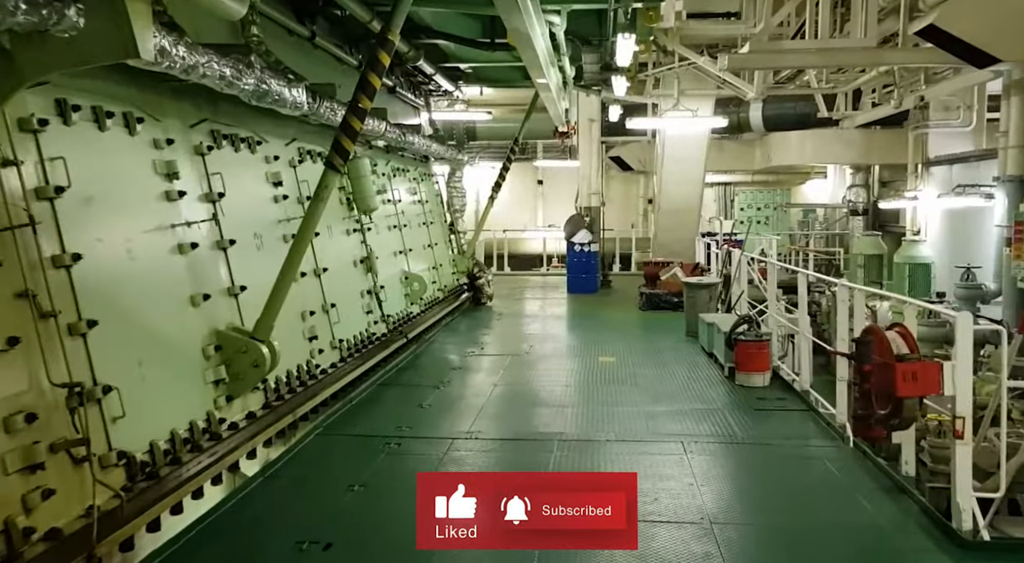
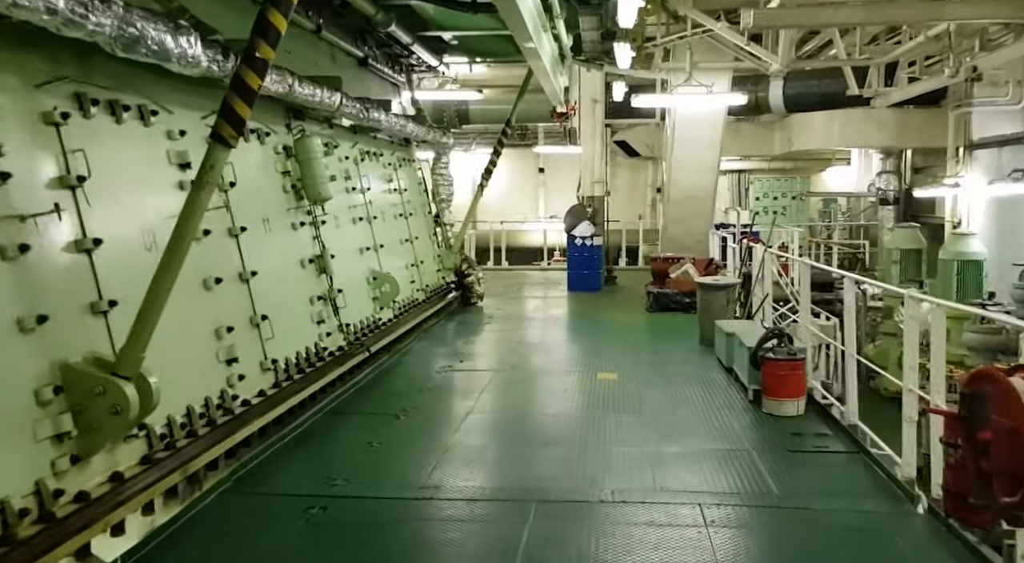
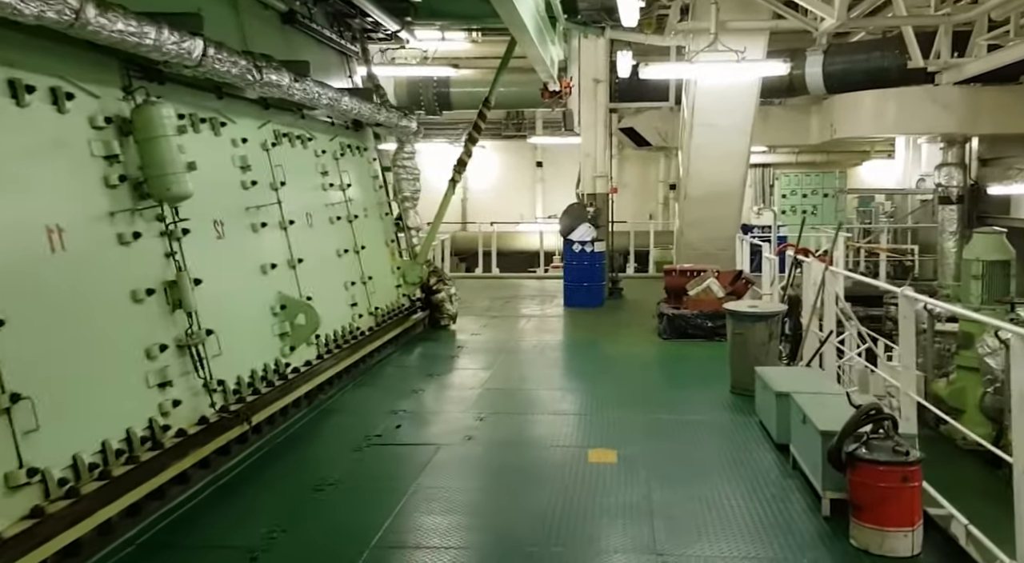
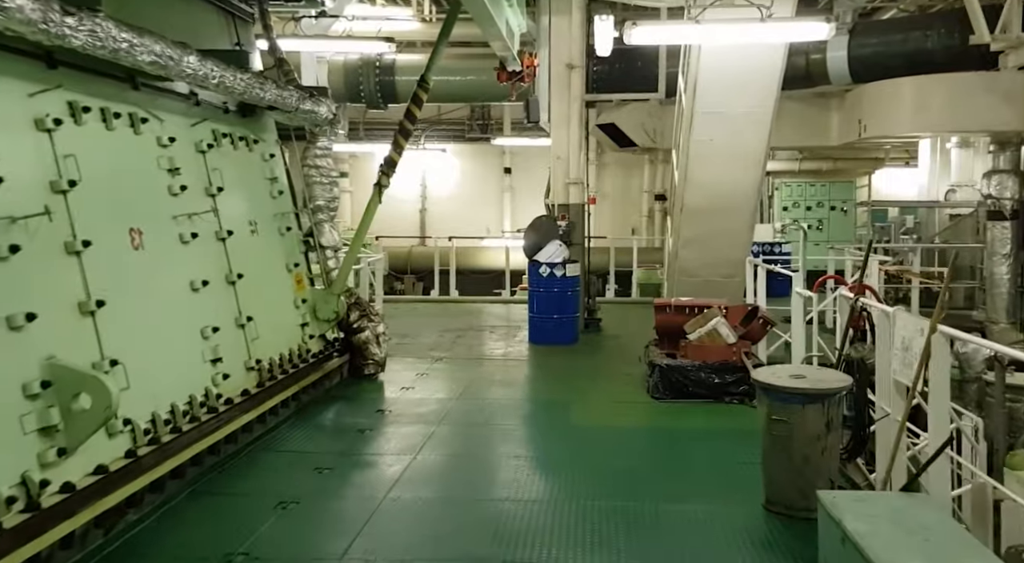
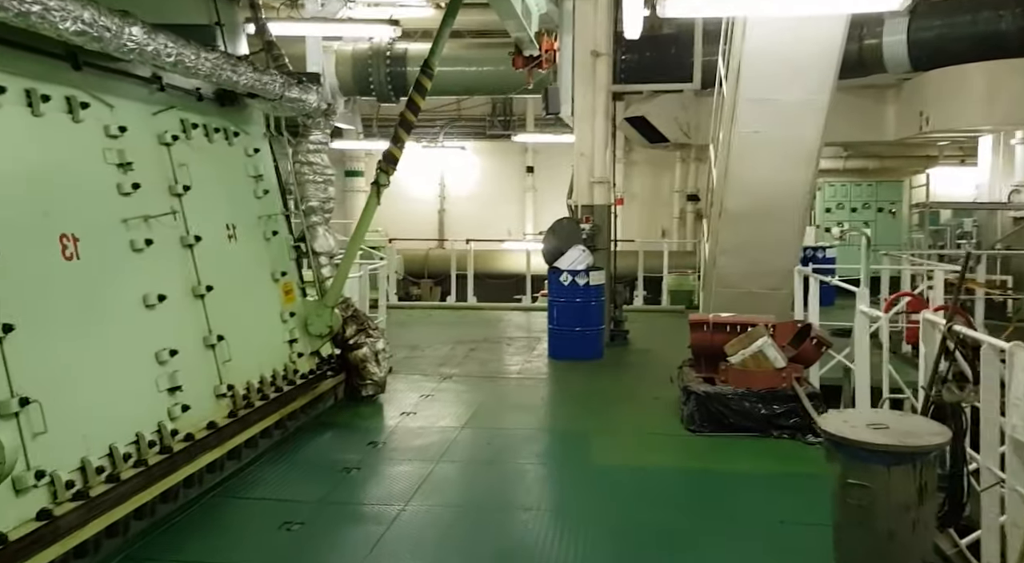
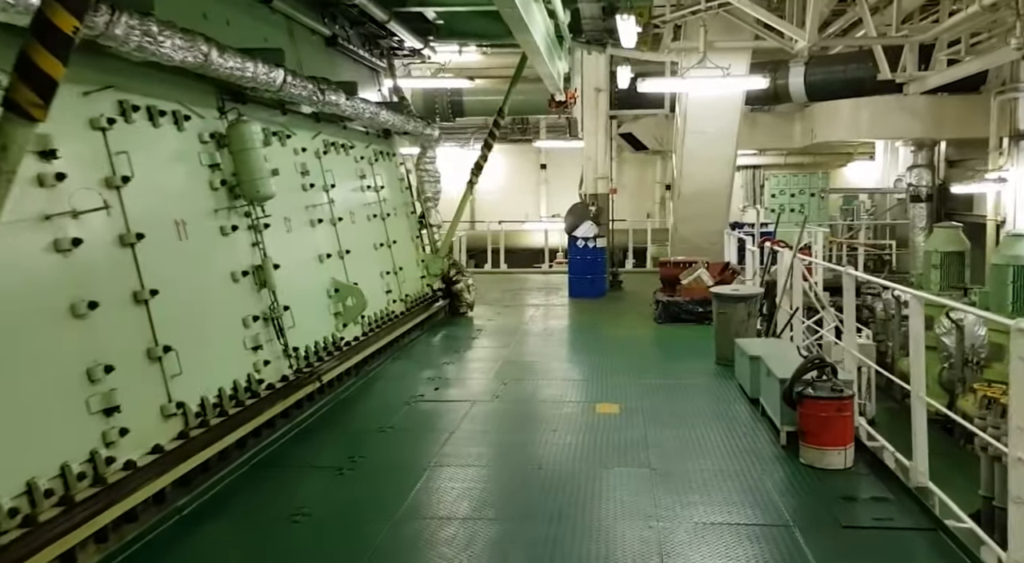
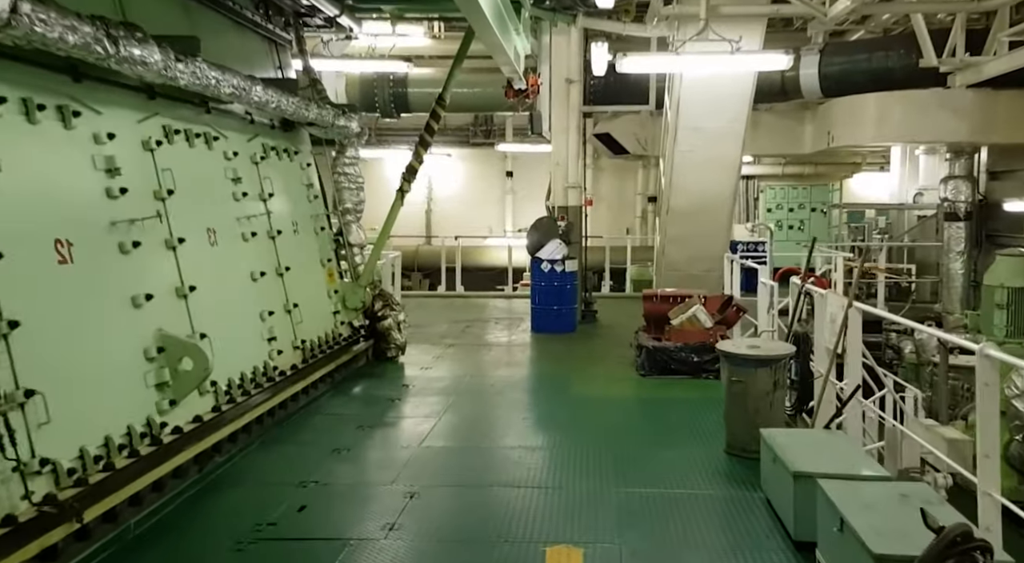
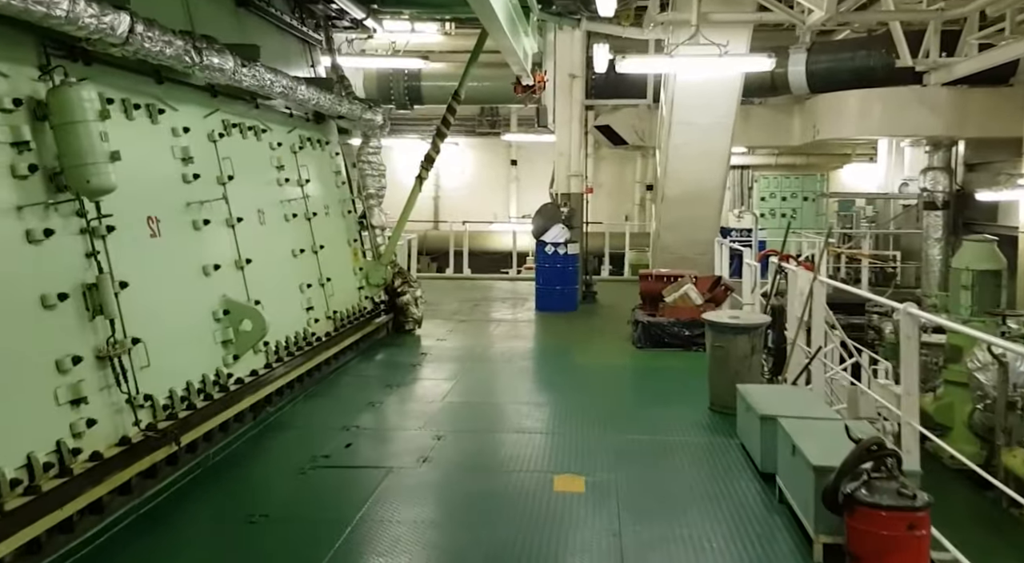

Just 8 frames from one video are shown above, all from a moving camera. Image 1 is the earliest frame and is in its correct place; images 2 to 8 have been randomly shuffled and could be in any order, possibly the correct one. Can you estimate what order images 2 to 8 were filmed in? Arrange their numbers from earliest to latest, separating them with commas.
2, 6, 3, 8, 7, 4, 5
